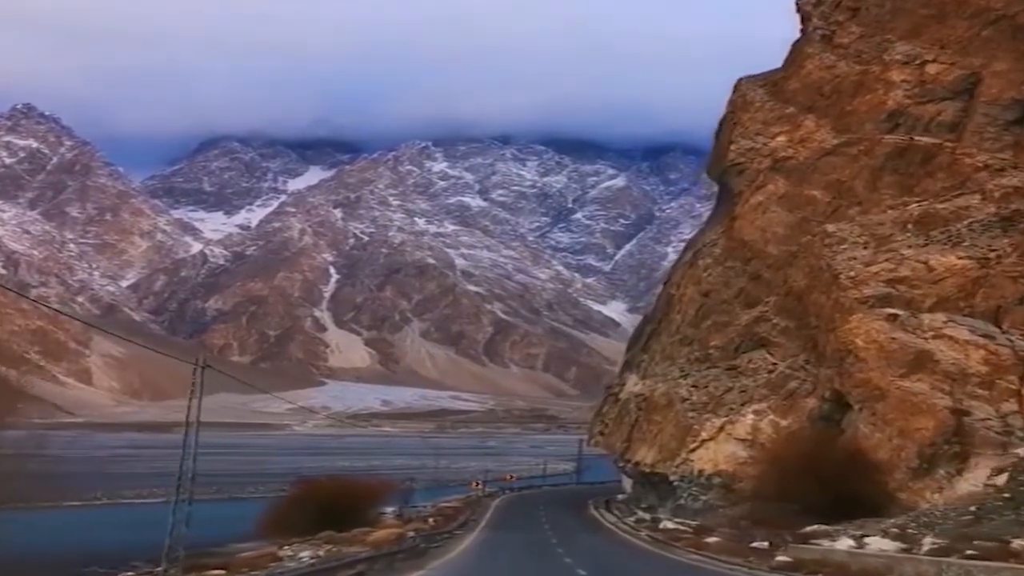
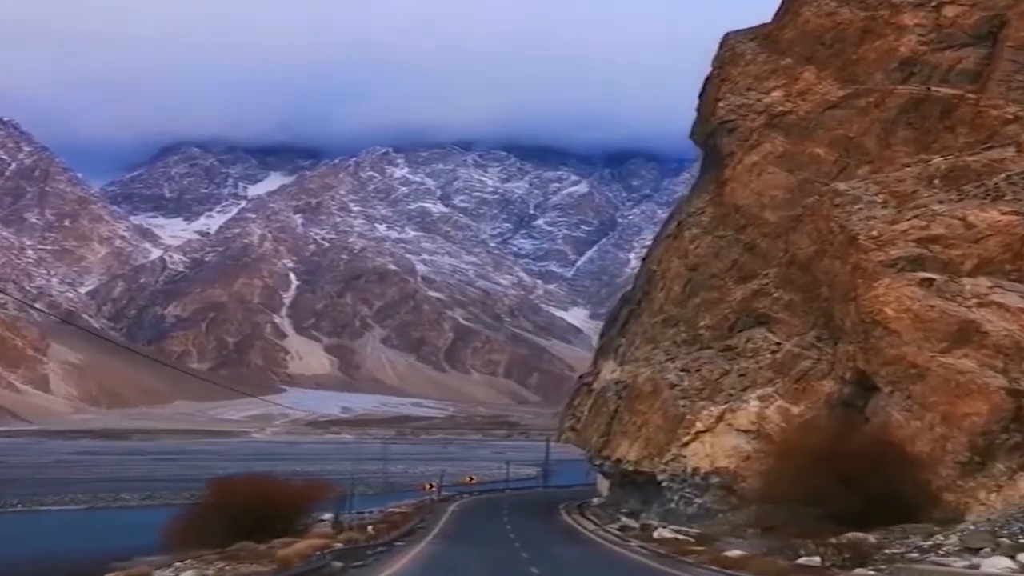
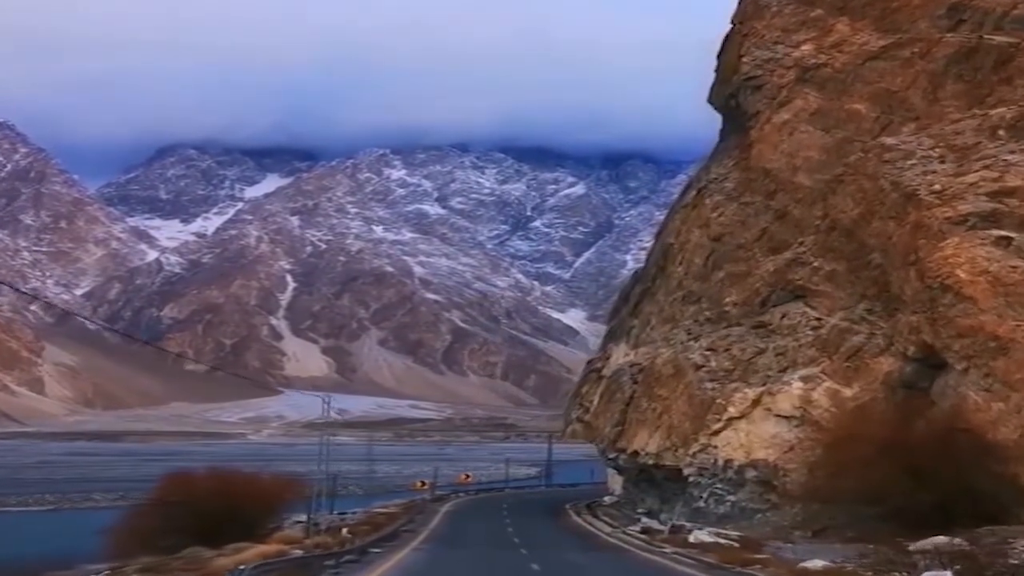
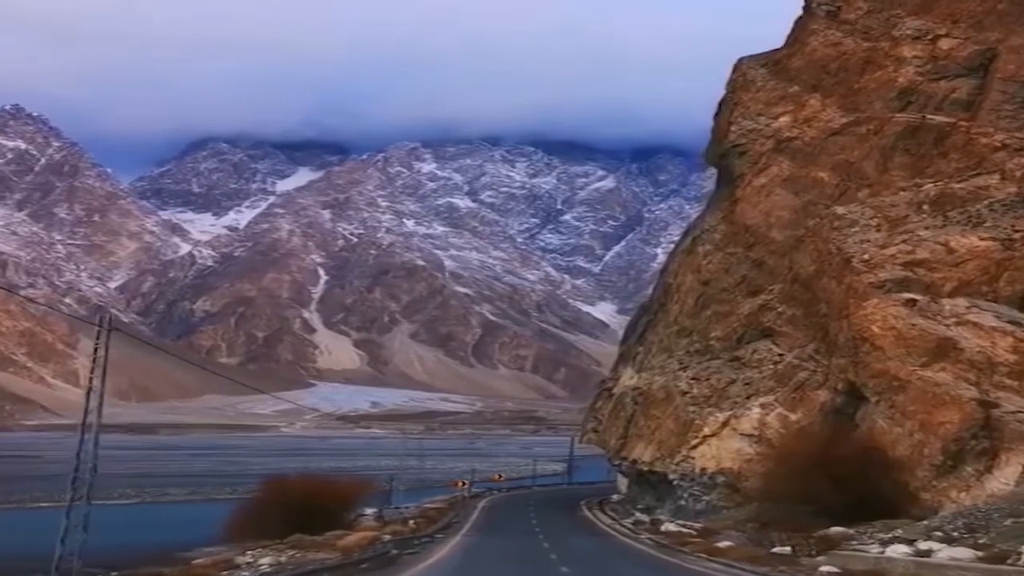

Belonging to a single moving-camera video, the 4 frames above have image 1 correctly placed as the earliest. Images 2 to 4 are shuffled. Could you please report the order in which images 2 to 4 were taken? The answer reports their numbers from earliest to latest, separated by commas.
4, 2, 3
